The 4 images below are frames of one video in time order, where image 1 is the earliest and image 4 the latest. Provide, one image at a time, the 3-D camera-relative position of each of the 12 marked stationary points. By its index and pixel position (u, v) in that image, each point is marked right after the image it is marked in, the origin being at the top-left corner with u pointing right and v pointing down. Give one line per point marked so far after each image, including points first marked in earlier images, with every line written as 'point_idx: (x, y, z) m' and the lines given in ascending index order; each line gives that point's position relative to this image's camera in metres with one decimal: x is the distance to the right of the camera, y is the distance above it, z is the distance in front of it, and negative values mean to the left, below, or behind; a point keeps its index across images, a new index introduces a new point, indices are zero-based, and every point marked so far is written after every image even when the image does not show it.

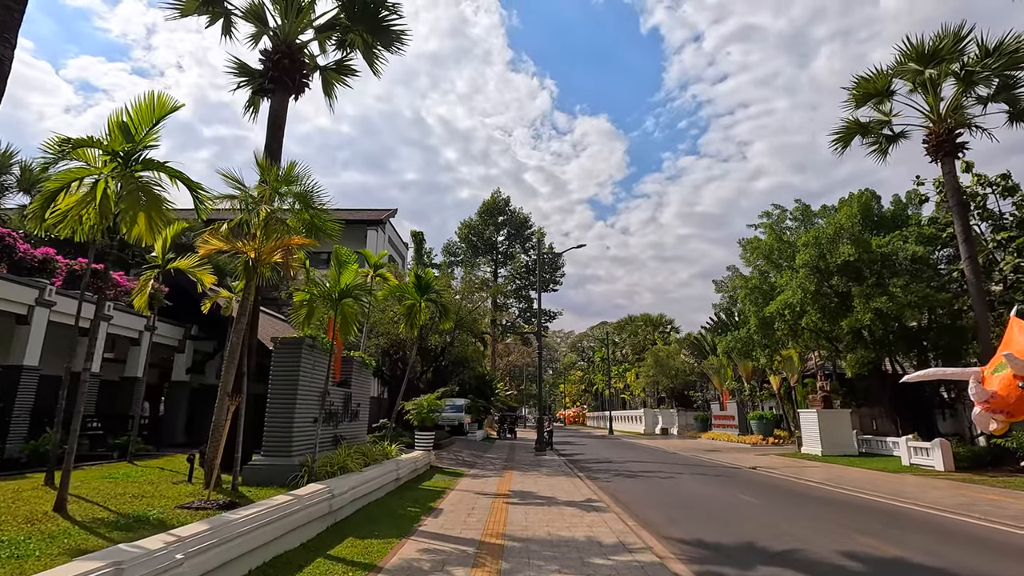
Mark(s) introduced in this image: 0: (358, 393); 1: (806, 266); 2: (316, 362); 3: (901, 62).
0: (-3.6, -2.5, +12.6) m
1: (+10.8, +0.8, +19.6) m
2: (-3.5, -1.3, +9.7) m
3: (+13.4, +7.8, +18.5) m
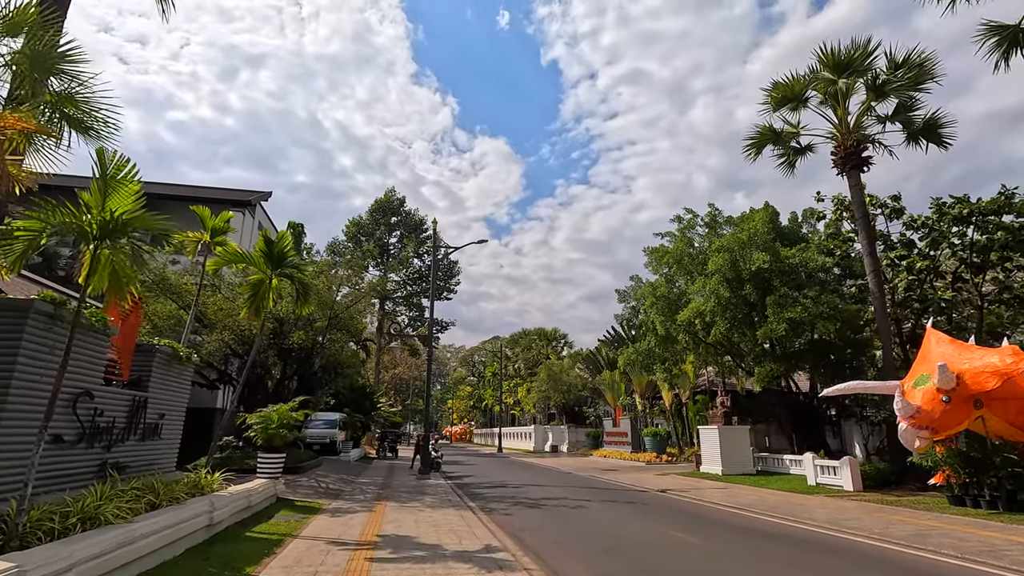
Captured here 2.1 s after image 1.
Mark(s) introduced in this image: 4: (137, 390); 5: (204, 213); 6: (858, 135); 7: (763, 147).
0: (-5.7, -1.8, +8.7) m
1: (+7.2, +0.5, +18.5) m
2: (-5.0, -0.6, +5.9) m
3: (+10.3, +7.4, +18.2) m
4: (-5.7, -1.5, +8.1) m
5: (-6.7, +1.7, +11.5) m
6: (+11.9, +5.2, +18.4) m
7: (+9.3, +5.2, +19.8) m
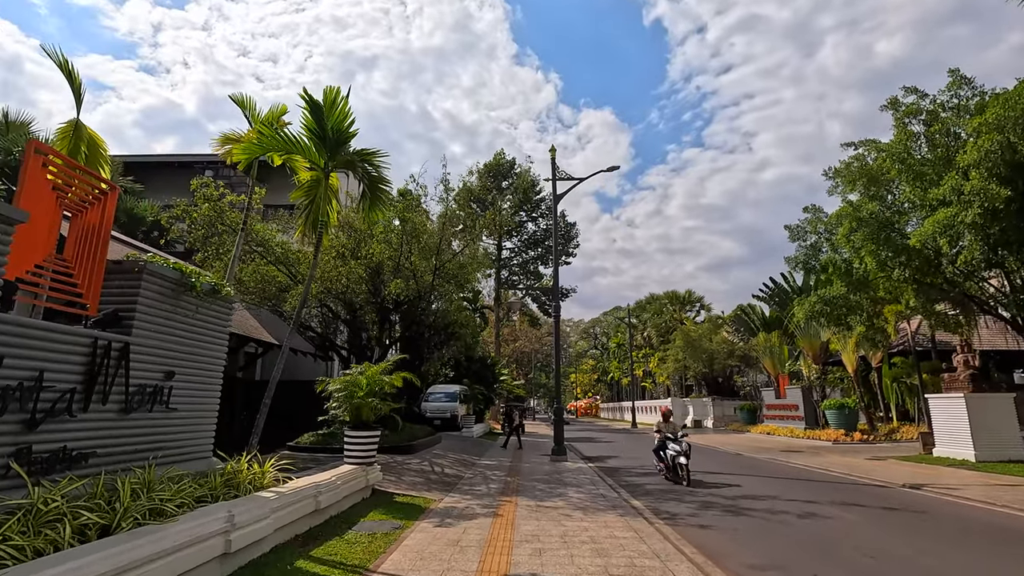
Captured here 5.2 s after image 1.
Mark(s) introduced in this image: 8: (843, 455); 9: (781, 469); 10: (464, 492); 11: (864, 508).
0: (-3.6, -0.6, +5.6) m
1: (+10.8, +2.8, +12.4) m
2: (-3.6, +0.4, +2.7) m
3: (+13.4, +9.8, +11.2) m
4: (-3.7, -0.4, +5.0) m
5: (-4.2, +2.9, +8.4) m
6: (+15.2, +7.8, +11.2) m
7: (+12.9, +7.6, +13.0) m
8: (+10.7, -5.4, +17.3) m
9: (+7.1, -4.8, +14.1) m
10: (-0.9, -3.8, +9.9) m
11: (+5.7, -3.5, +8.6) m
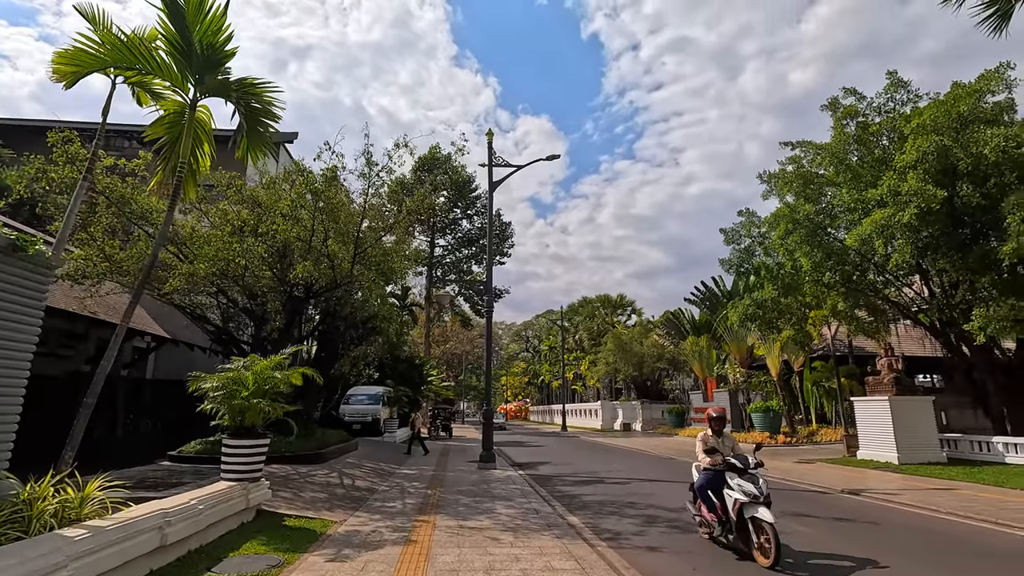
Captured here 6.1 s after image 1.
0: (-4.2, -0.2, +3.9) m
1: (+9.3, +2.7, +12.4) m
2: (-3.8, +0.8, +1.0) m
3: (+12.3, +9.7, +11.6) m
4: (-4.3, 0.0, +3.3) m
5: (-5.1, +3.3, +6.6) m
6: (+13.9, +7.6, +11.7) m
7: (+11.4, +7.5, +13.3) m
8: (+8.4, -5.5, +17.2) m
9: (+5.2, -4.7, +13.6) m
10: (-2.2, -3.5, +8.4) m
11: (+4.5, -3.4, +7.9) m
